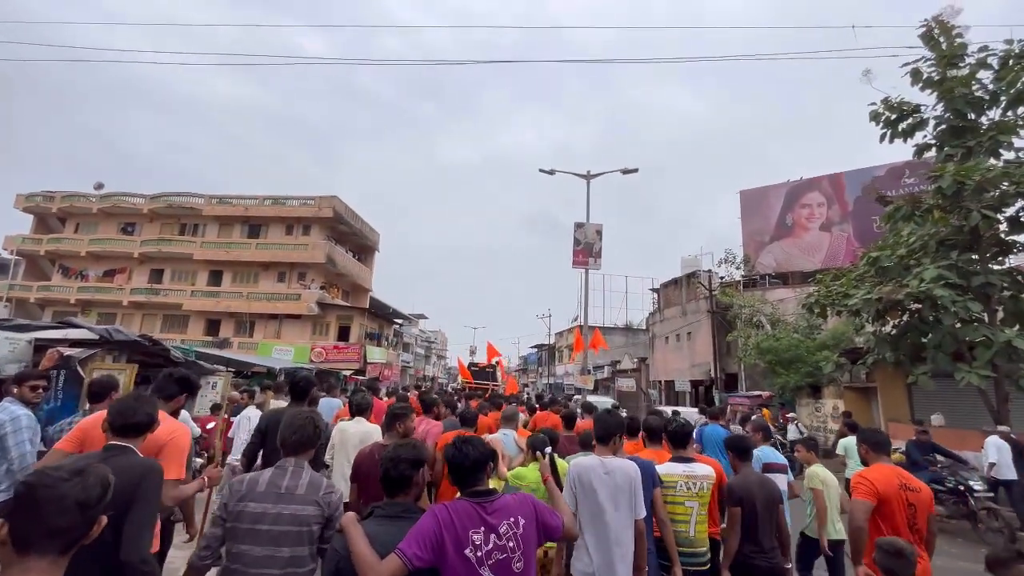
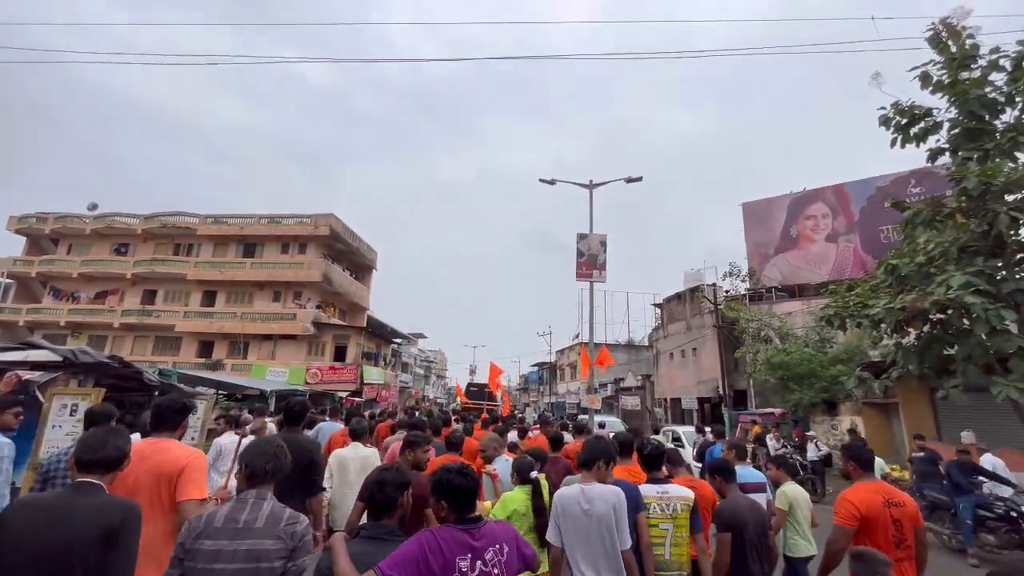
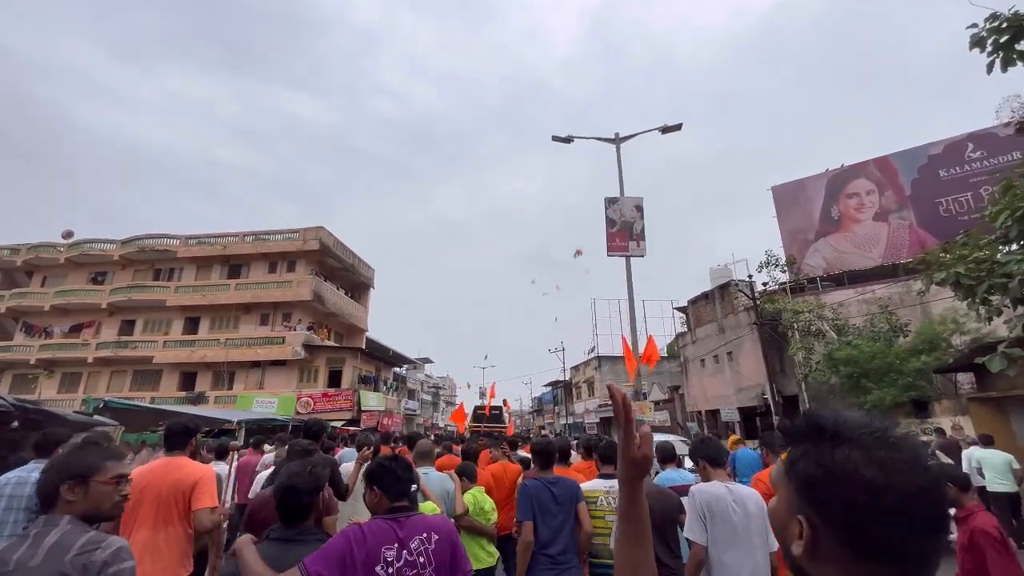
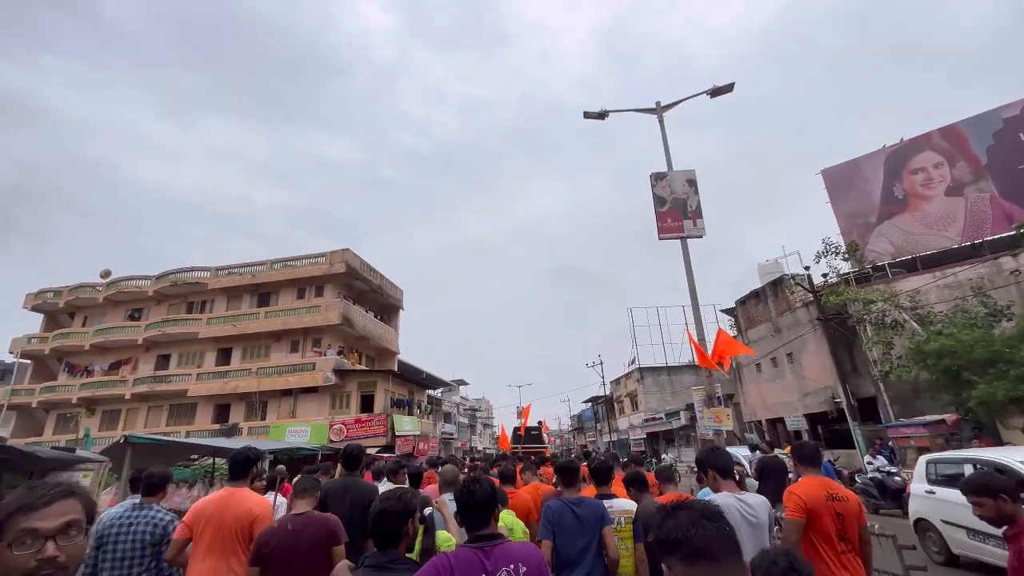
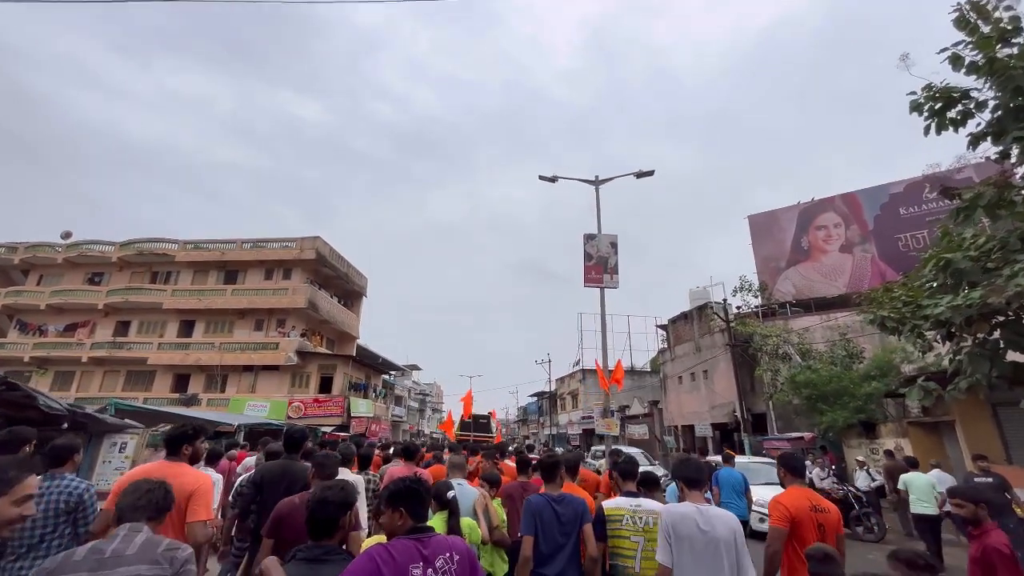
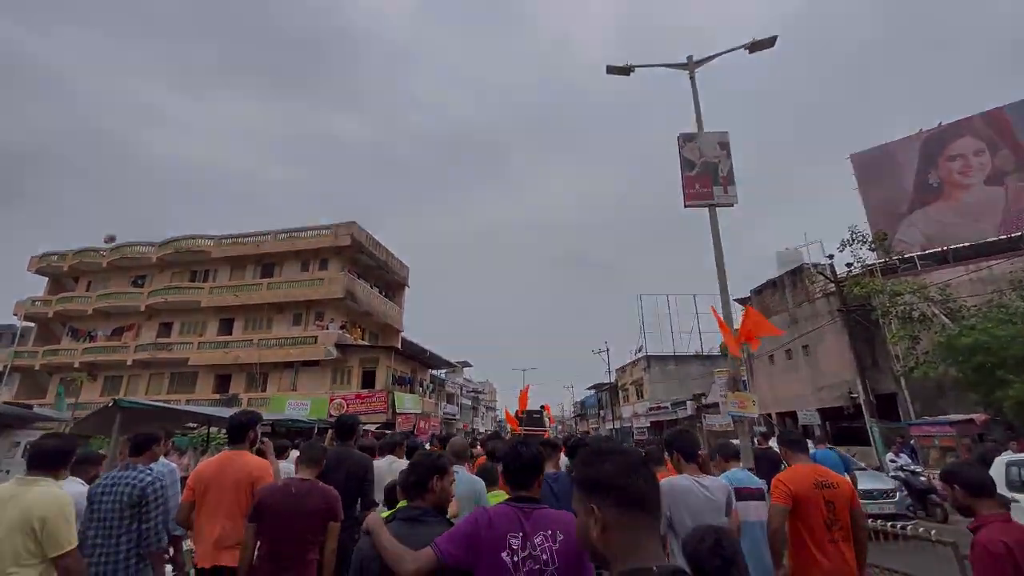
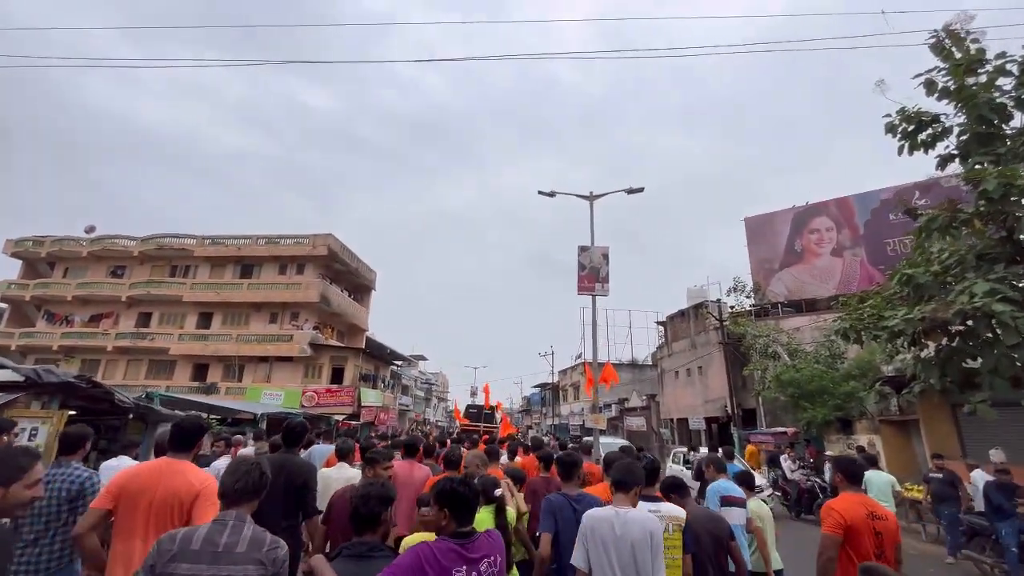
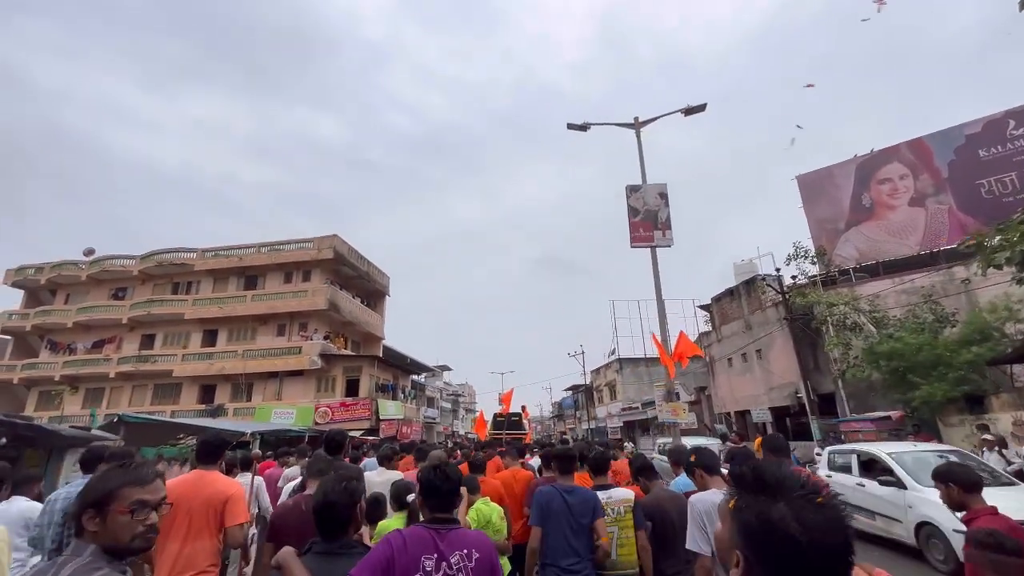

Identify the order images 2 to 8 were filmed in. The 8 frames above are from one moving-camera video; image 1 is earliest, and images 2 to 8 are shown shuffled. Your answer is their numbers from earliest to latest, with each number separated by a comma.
2, 7, 5, 3, 8, 4, 6
